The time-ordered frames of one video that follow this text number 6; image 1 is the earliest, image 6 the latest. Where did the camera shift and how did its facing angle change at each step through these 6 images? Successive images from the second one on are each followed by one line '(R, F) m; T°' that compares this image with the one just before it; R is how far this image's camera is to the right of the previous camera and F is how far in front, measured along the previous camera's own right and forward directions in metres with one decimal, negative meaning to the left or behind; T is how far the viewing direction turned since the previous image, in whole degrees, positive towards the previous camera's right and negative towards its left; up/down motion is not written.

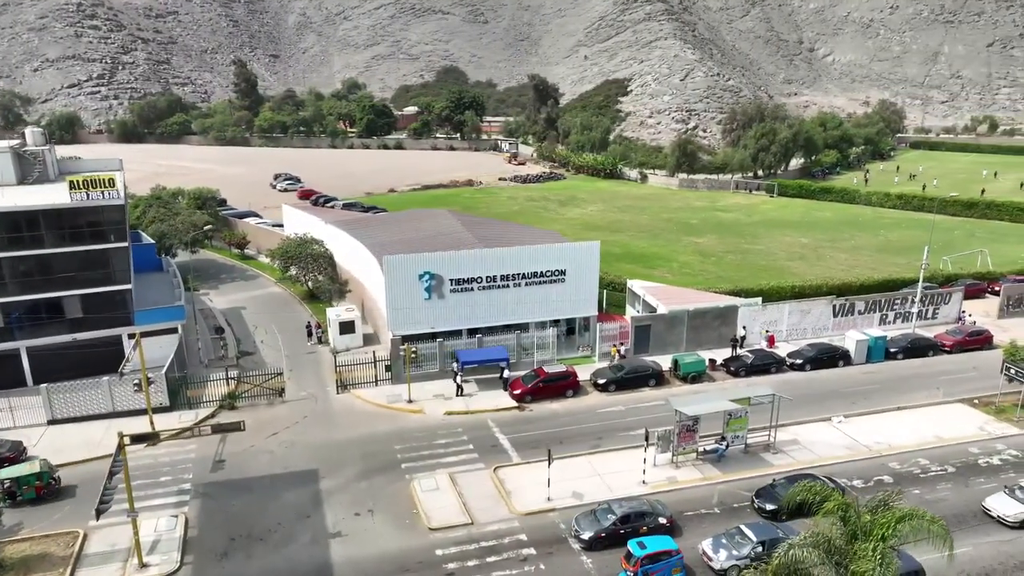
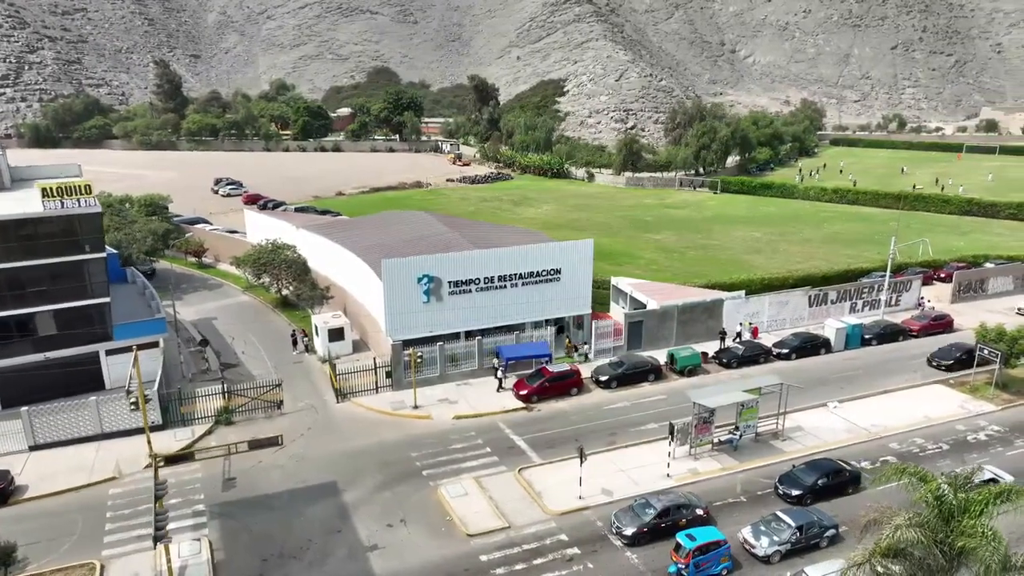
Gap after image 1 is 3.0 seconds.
(-3.4, +0.3) m; +6°
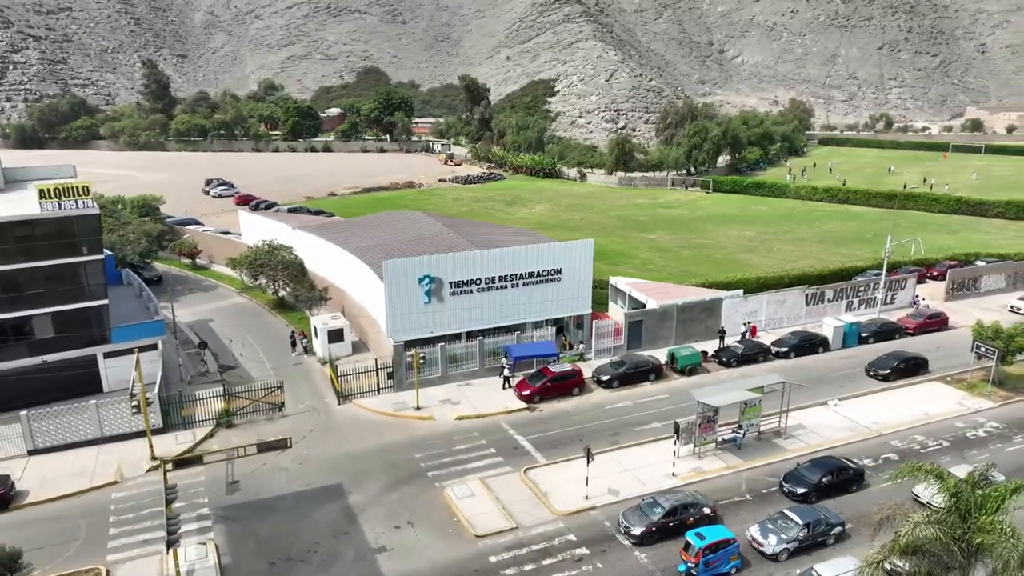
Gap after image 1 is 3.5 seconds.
(-0.6, 0.0) m; +1°
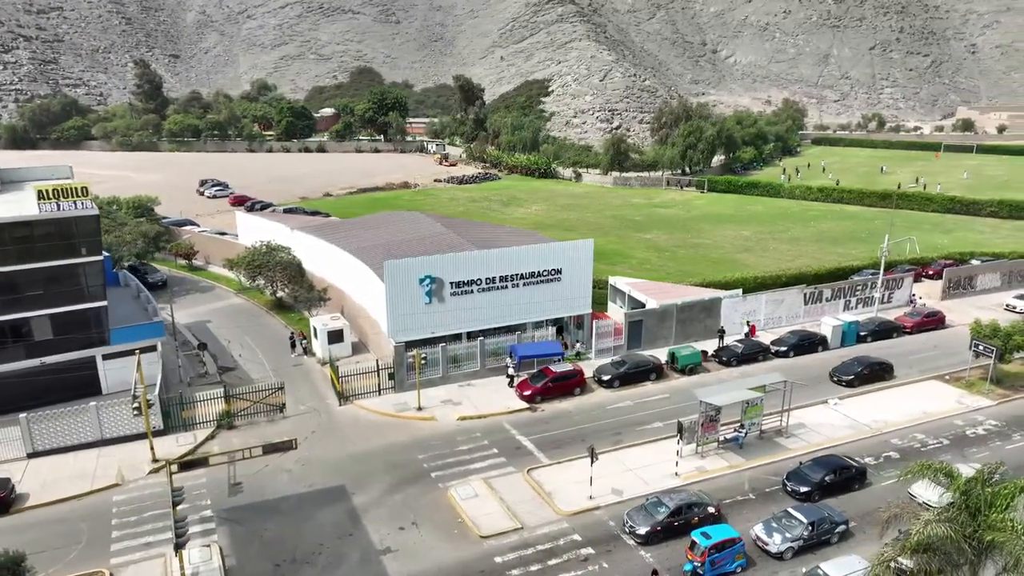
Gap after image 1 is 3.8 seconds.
(-0.4, 0.0) m; +1°
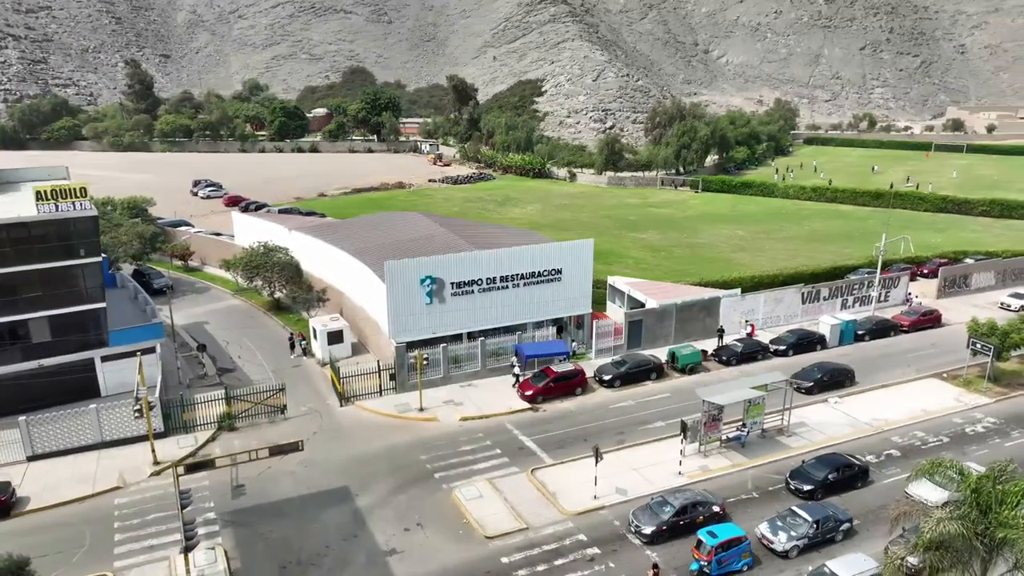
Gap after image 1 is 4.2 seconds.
(-0.4, 0.0) m; +1°
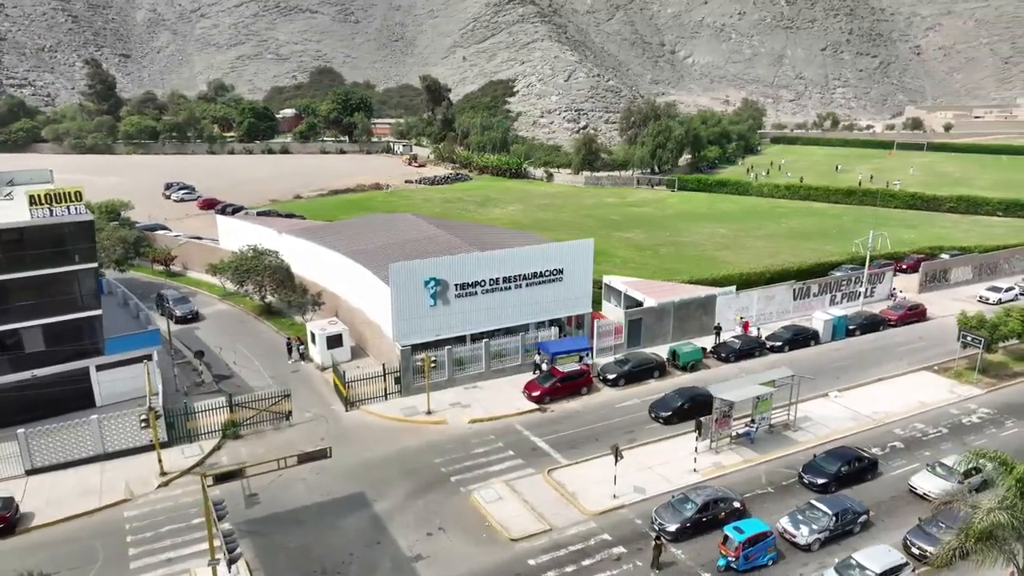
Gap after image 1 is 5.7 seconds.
(-1.8, +0.1) m; +3°
